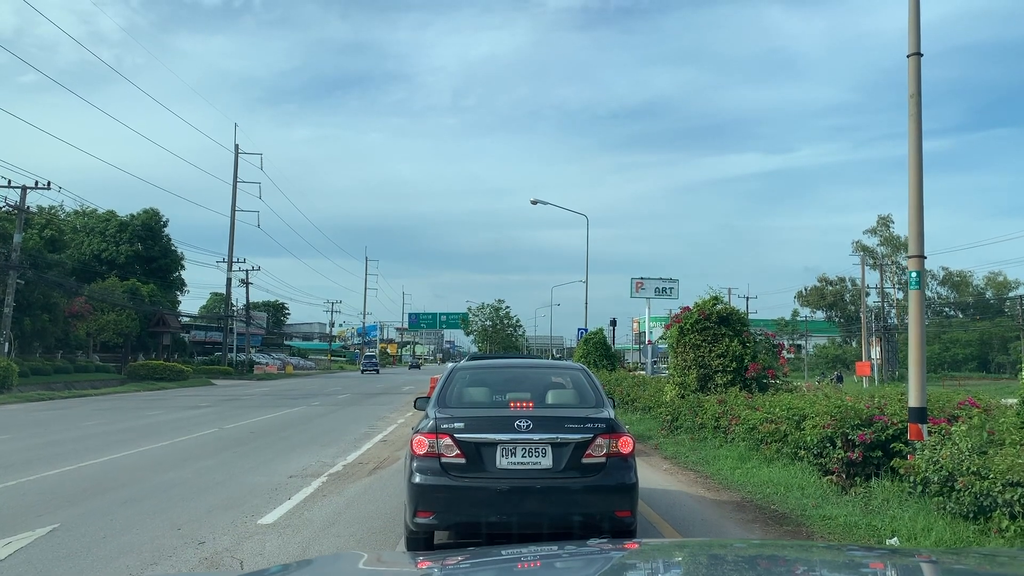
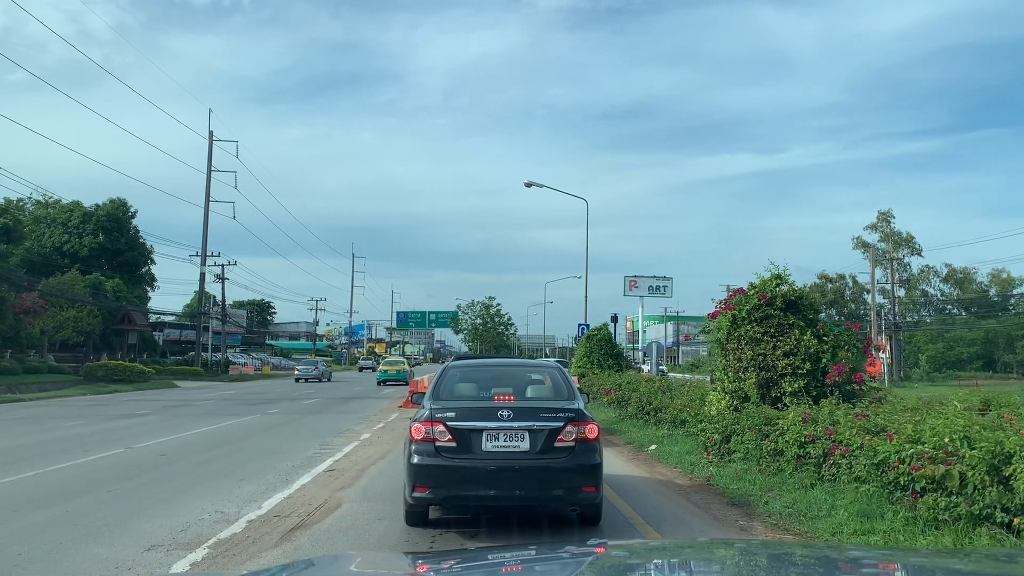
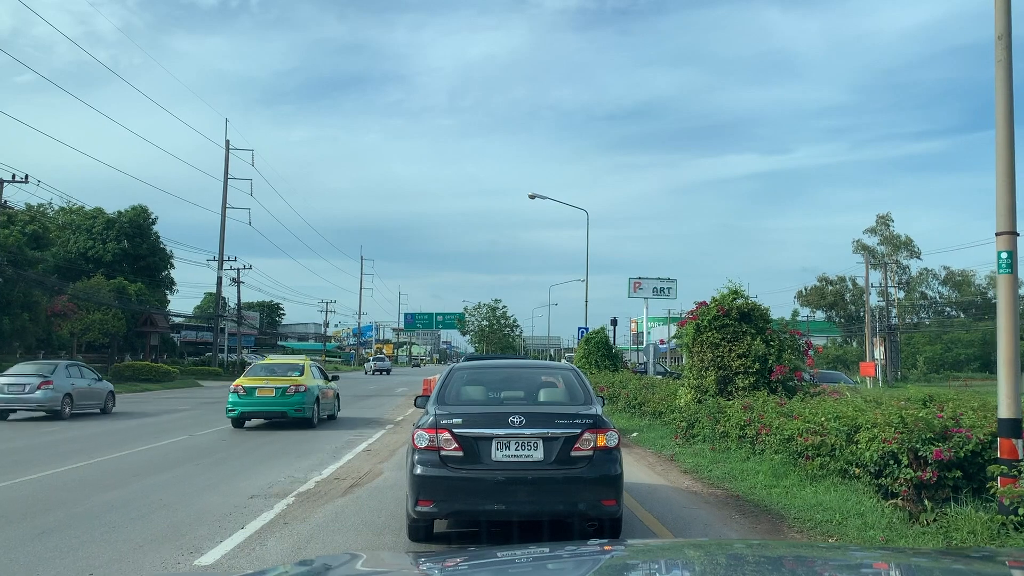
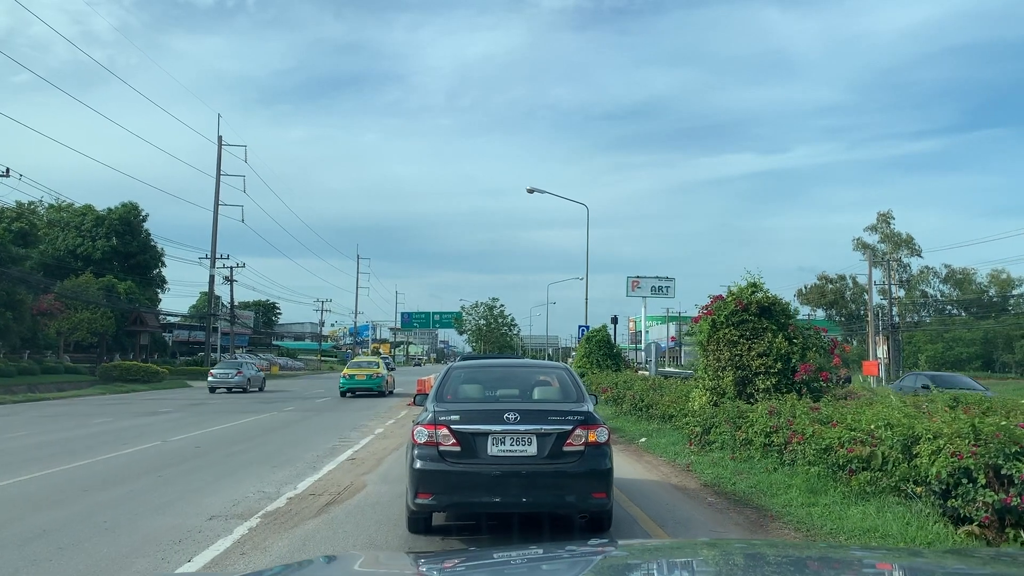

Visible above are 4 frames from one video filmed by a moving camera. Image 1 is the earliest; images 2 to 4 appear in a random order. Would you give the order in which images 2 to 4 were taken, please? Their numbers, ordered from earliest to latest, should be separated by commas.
3, 4, 2
